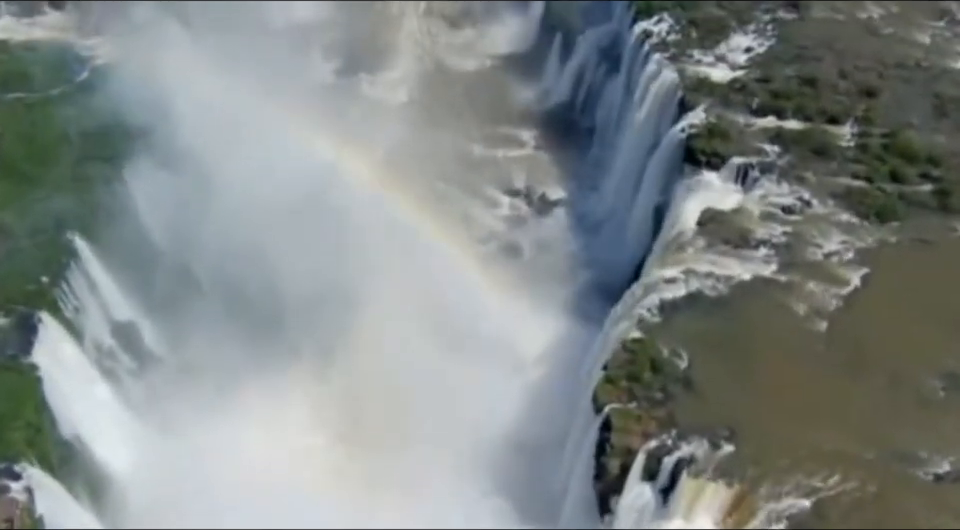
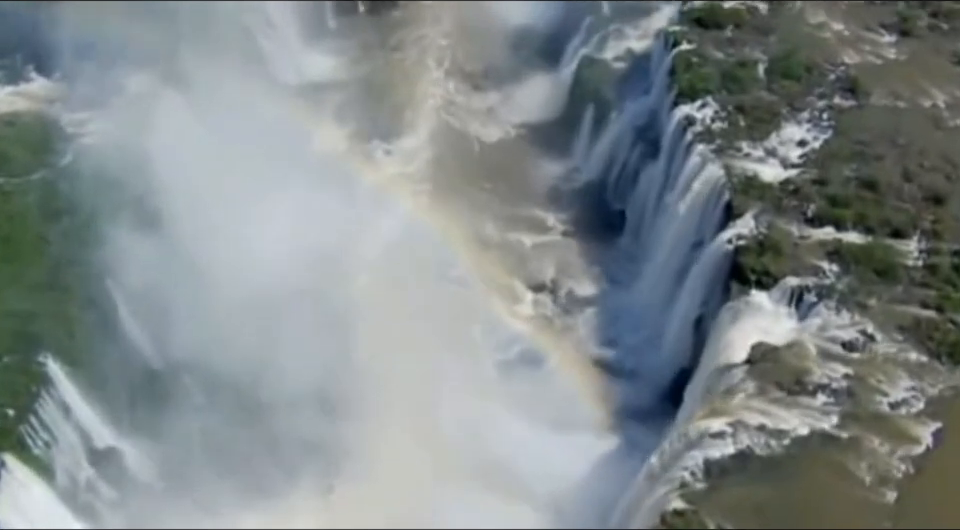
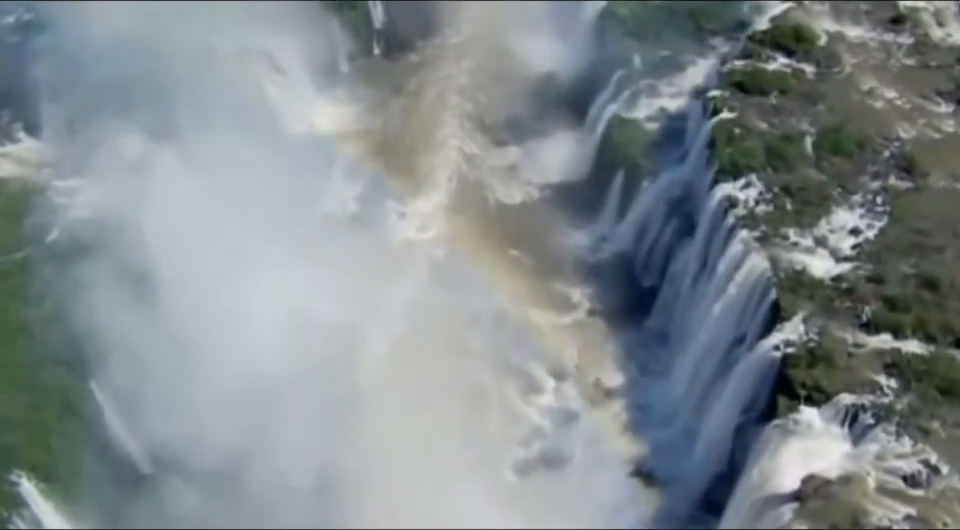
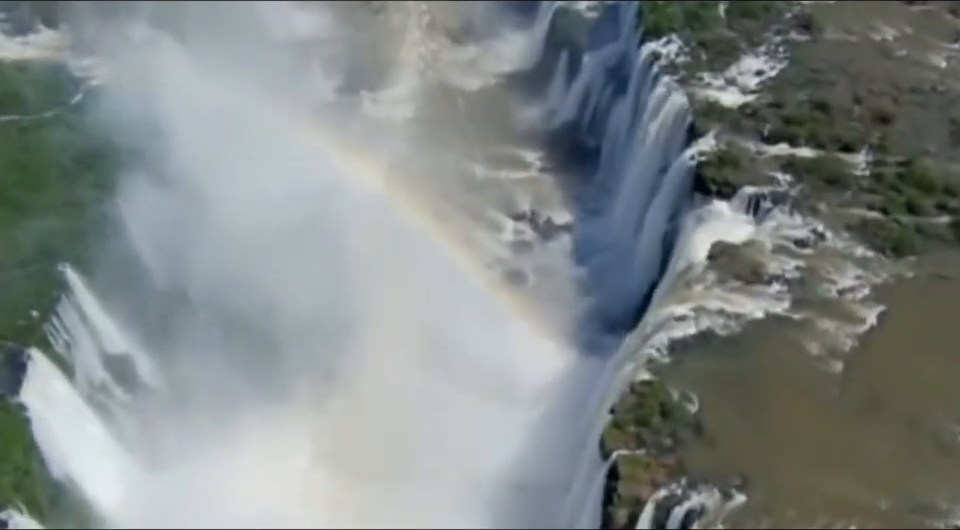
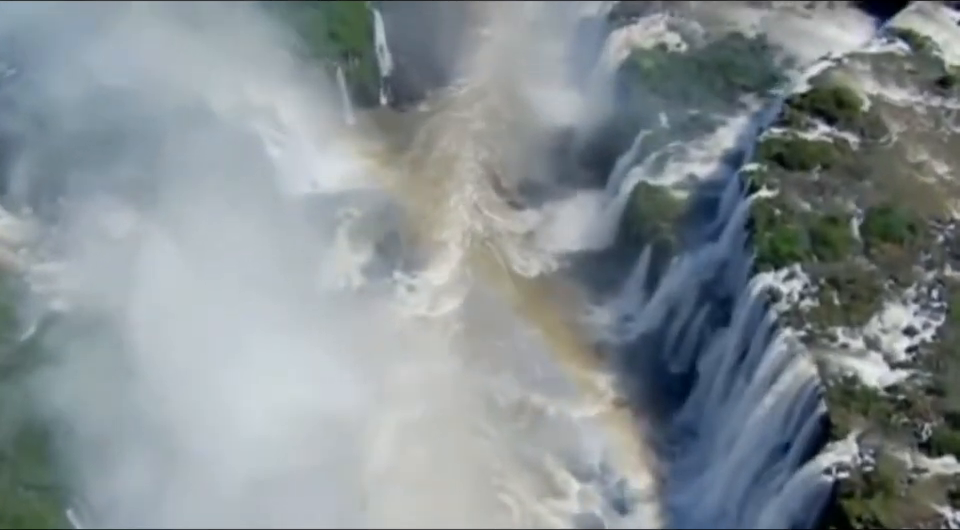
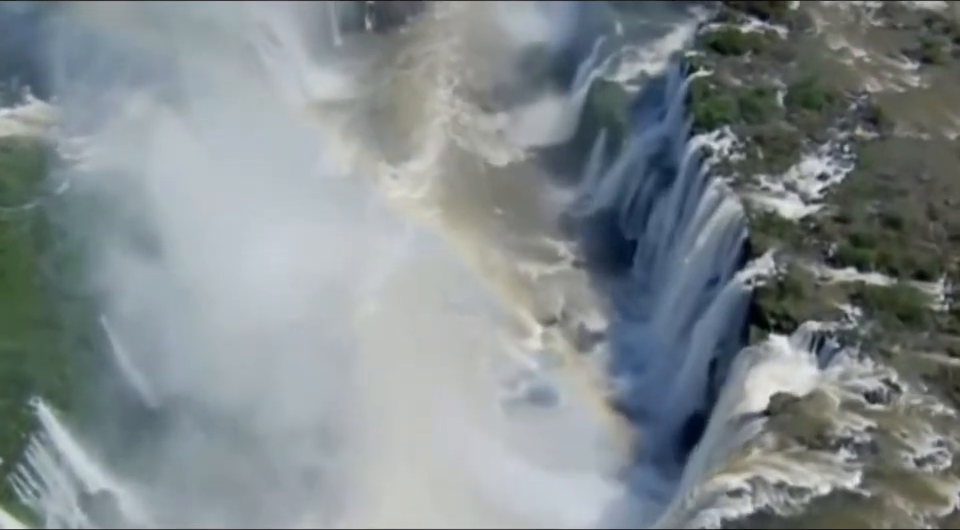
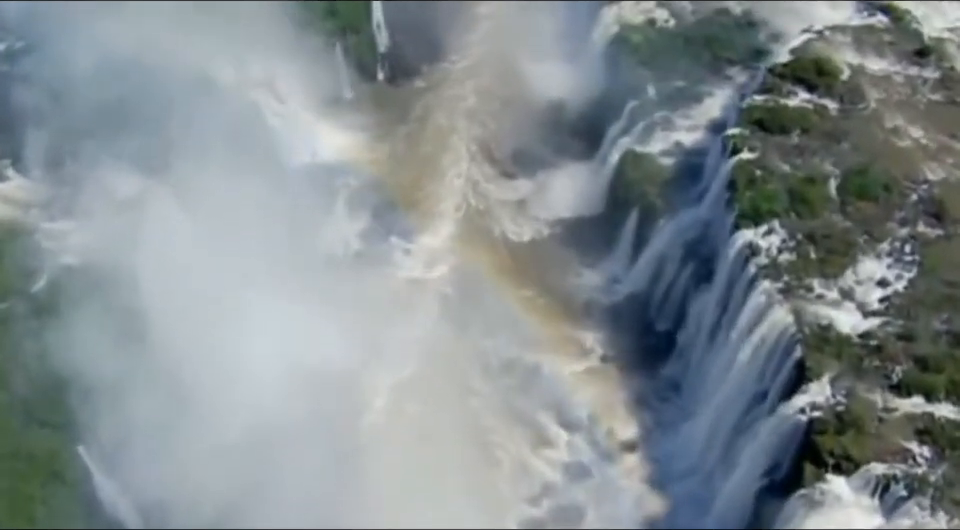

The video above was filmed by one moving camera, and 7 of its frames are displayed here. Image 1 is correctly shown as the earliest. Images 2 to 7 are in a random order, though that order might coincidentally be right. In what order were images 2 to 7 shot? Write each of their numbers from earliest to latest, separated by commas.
4, 2, 6, 3, 7, 5
